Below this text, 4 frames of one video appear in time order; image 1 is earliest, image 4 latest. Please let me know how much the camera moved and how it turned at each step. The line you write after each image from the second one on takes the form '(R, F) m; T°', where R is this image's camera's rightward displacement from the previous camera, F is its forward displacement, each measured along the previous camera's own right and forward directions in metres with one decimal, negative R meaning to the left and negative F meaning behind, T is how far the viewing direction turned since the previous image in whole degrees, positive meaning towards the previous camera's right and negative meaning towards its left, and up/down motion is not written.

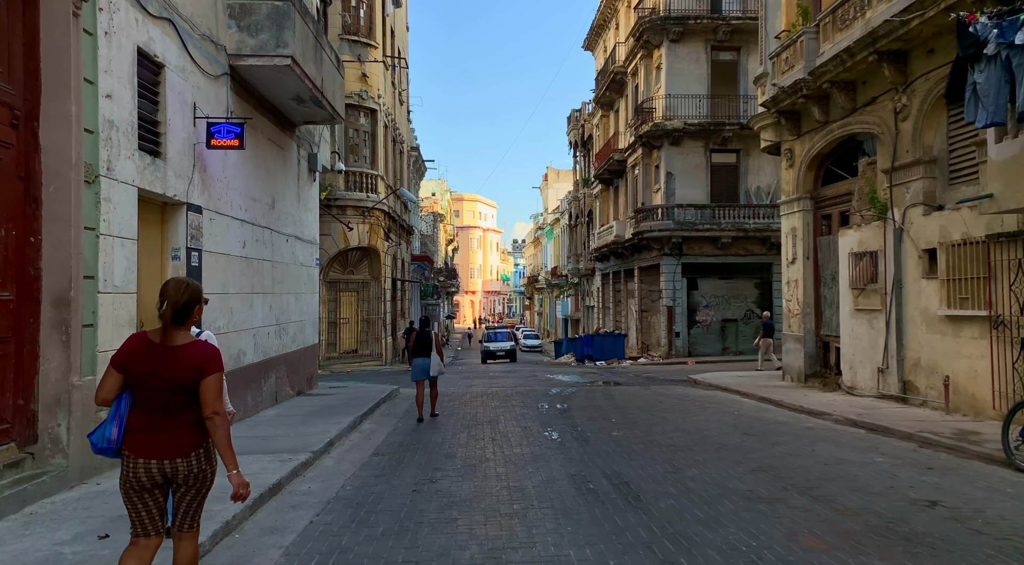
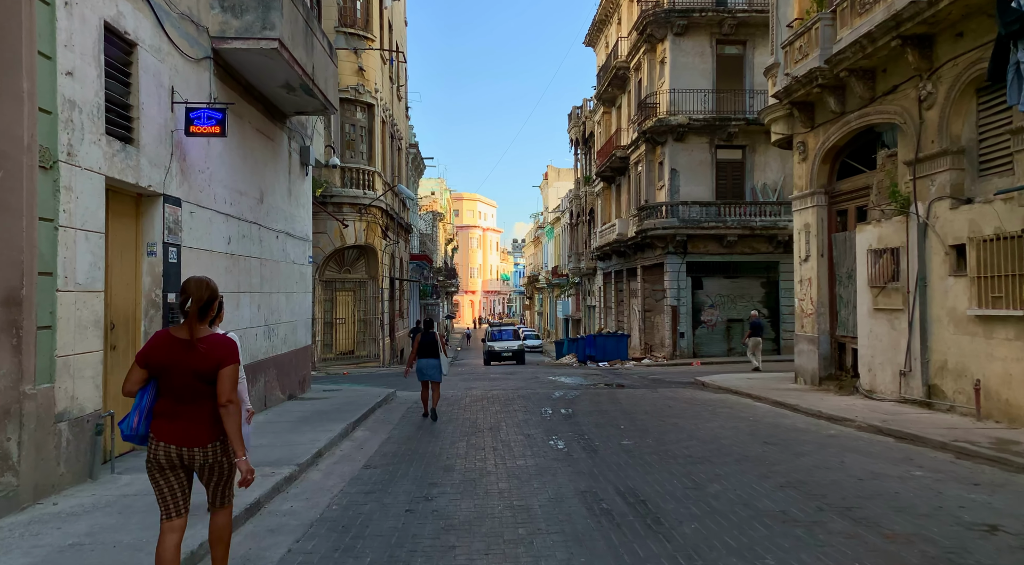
(0.0, +0.7) m; 0°
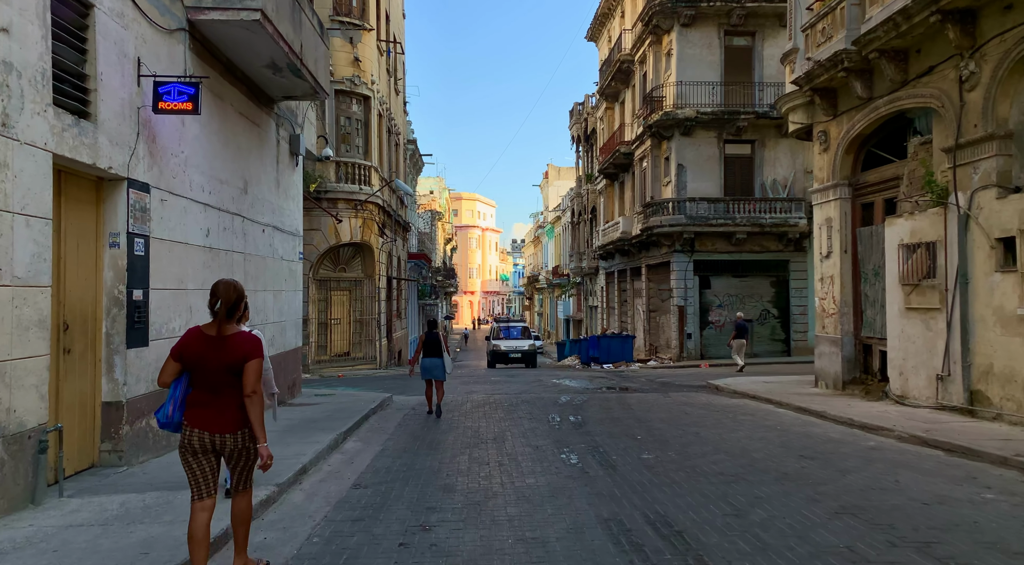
(-0.1, +0.9) m; 0°
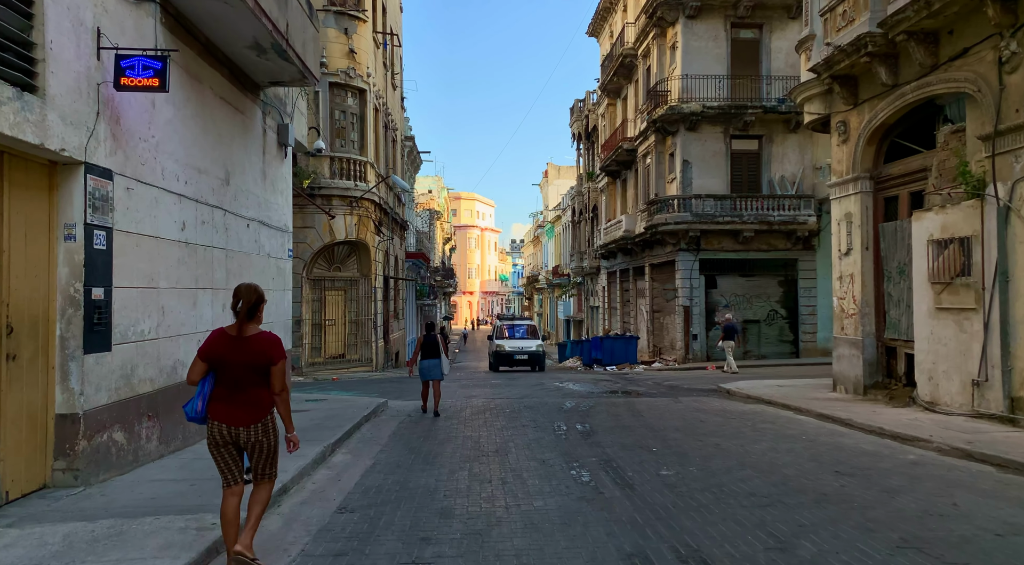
(-0.1, +0.8) m; 0°
